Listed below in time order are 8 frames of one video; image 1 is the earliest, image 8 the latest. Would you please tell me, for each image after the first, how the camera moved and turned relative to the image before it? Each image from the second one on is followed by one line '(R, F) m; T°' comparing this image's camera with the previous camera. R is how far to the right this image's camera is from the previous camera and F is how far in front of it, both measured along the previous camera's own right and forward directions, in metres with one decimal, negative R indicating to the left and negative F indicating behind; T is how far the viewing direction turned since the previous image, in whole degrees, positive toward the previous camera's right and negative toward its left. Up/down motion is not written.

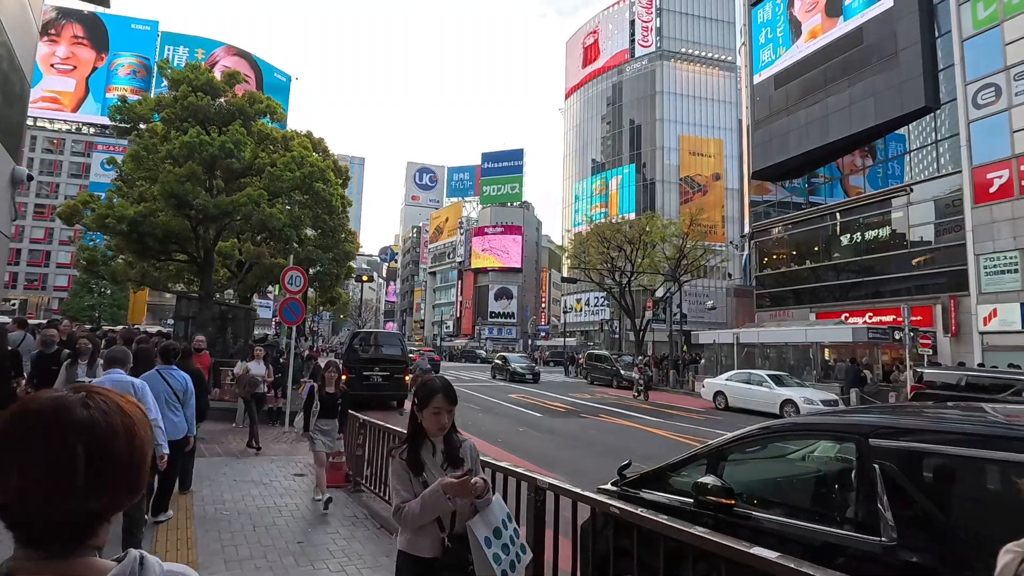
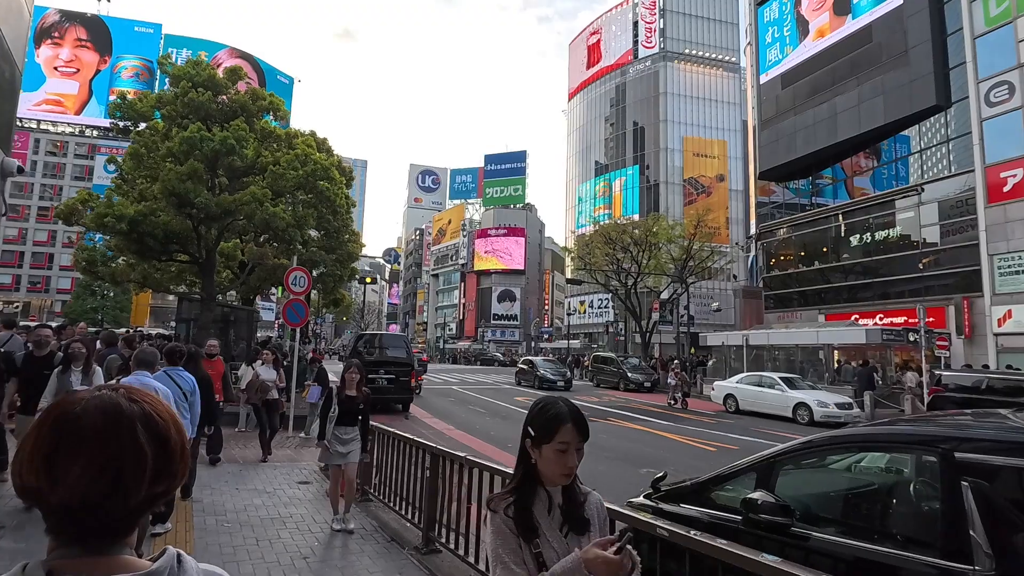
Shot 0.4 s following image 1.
(-0.2, +0.3) m; 0°
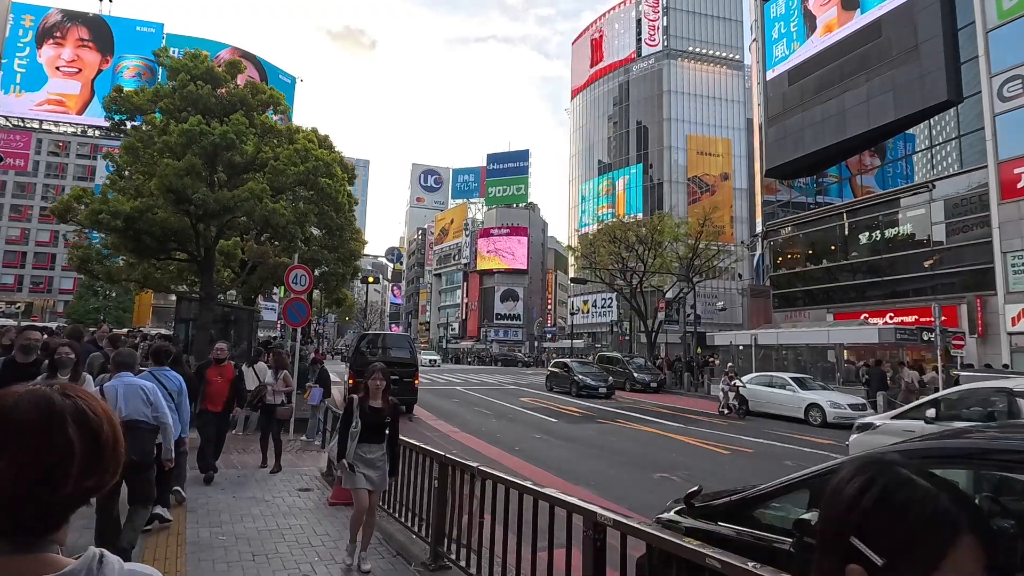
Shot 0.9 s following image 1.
(-0.1, +0.4) m; 0°
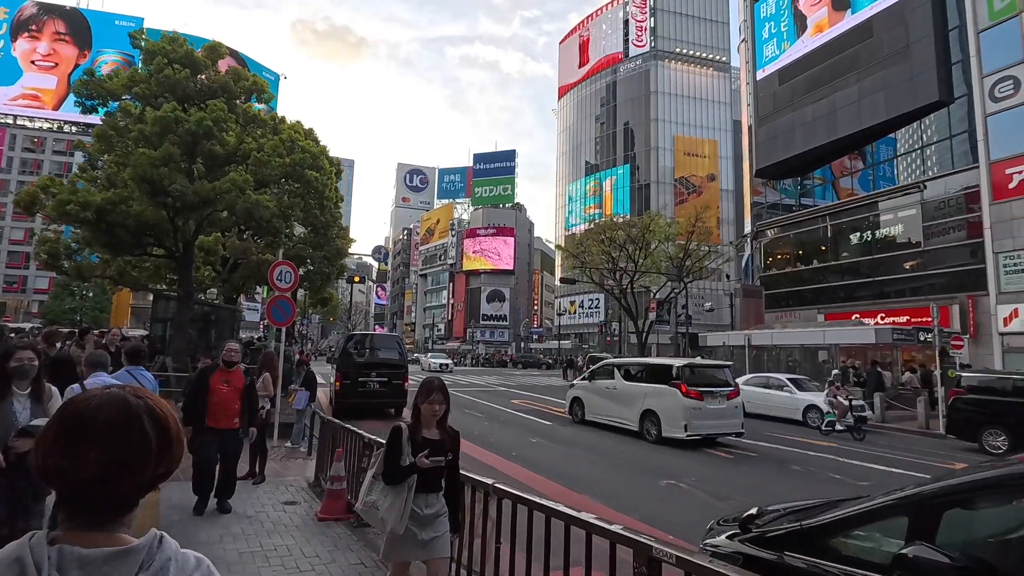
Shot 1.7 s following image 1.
(-0.2, +0.6) m; +1°
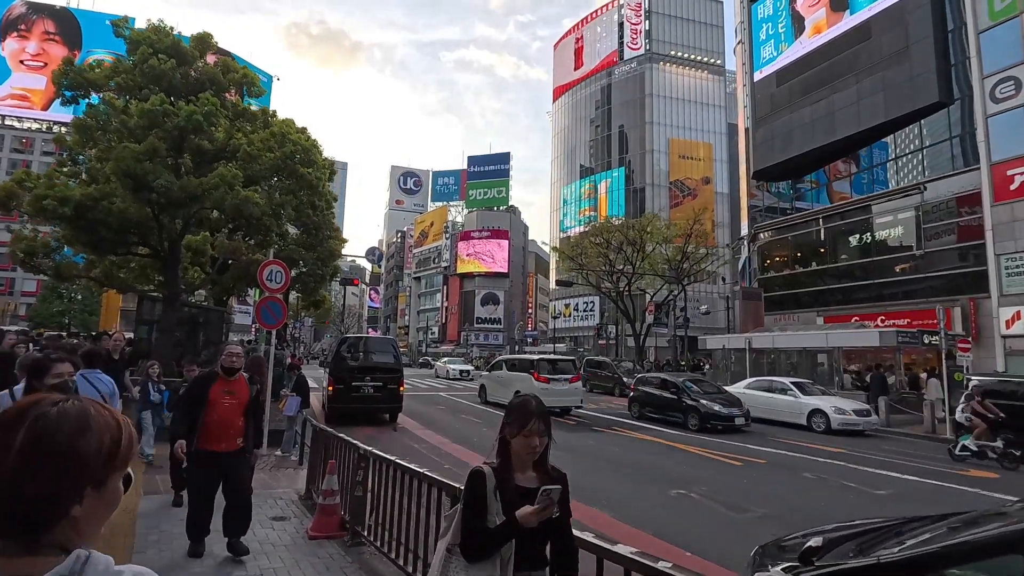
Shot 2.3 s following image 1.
(-0.1, +0.5) m; +1°
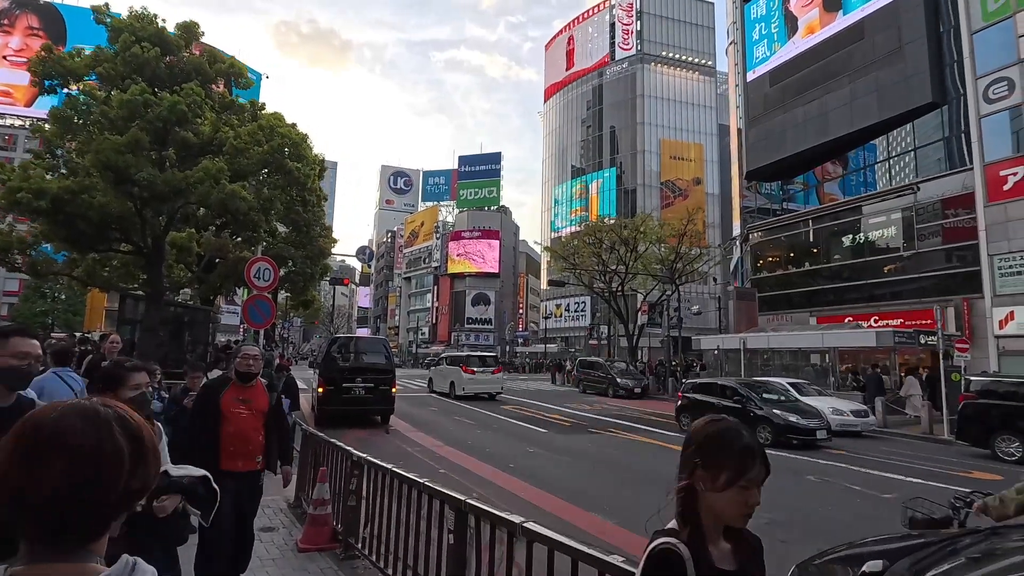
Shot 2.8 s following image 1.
(-0.1, +0.3) m; +1°
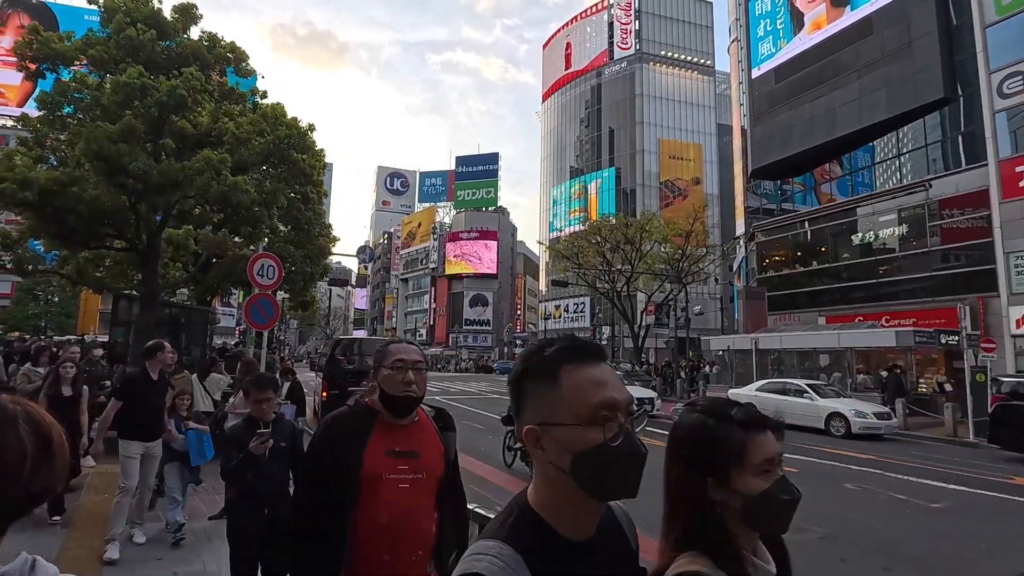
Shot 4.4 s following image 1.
(-0.4, +0.6) m; 0°
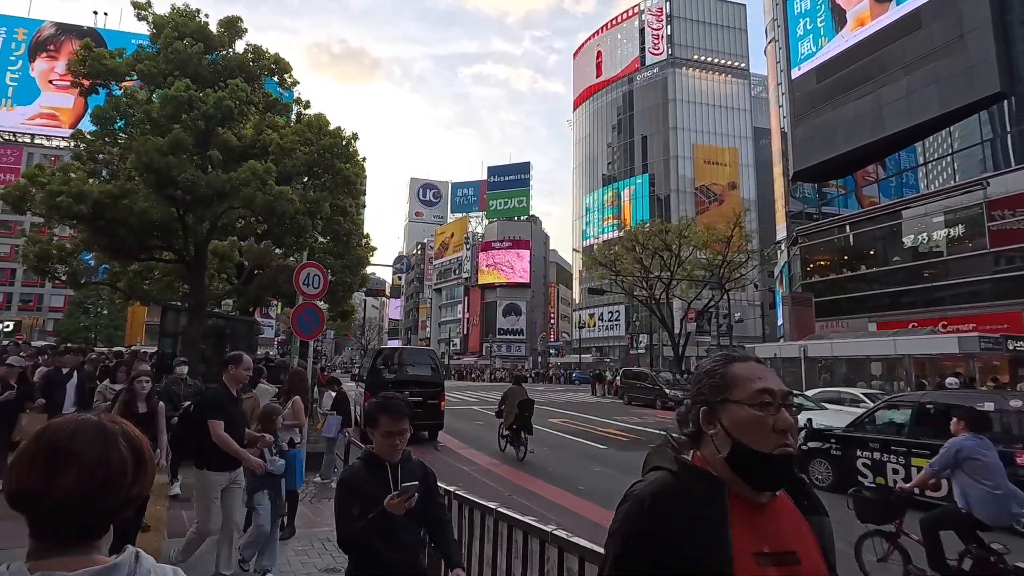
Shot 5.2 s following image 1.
(-0.2, +0.3) m; -3°
